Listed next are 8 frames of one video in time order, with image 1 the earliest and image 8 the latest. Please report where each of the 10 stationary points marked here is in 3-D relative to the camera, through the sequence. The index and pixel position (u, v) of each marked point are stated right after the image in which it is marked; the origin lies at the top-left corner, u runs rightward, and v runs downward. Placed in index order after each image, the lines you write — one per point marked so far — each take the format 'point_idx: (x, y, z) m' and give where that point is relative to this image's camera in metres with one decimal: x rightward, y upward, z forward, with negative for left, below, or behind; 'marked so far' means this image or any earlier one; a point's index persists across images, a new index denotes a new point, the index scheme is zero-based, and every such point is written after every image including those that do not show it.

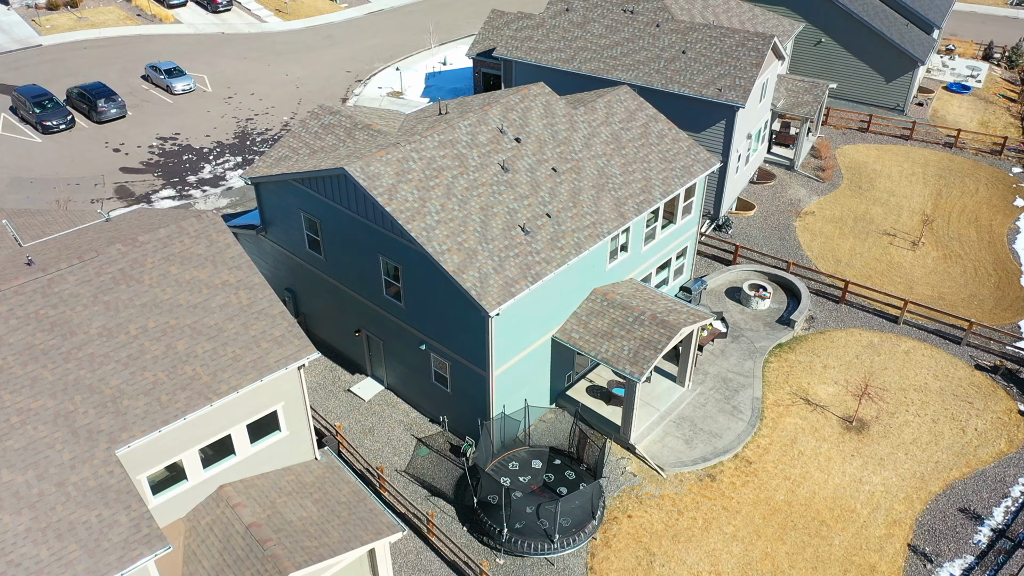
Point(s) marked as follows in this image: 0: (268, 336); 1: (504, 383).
0: (-4.5, -0.8, +15.0) m
1: (-0.2, -2.3, +19.7) m
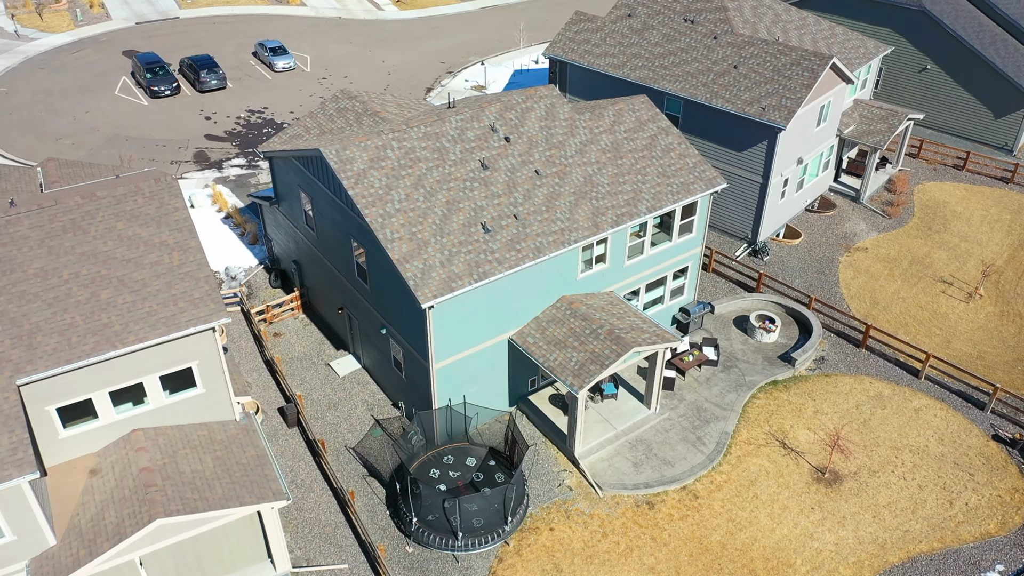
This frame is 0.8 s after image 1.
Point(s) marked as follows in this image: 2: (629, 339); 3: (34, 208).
0: (-6.4, -0.1, +16.0) m
1: (-1.6, -2.1, +19.8) m
2: (+2.8, -1.2, +19.7) m
3: (-9.8, +1.6, +16.7) m
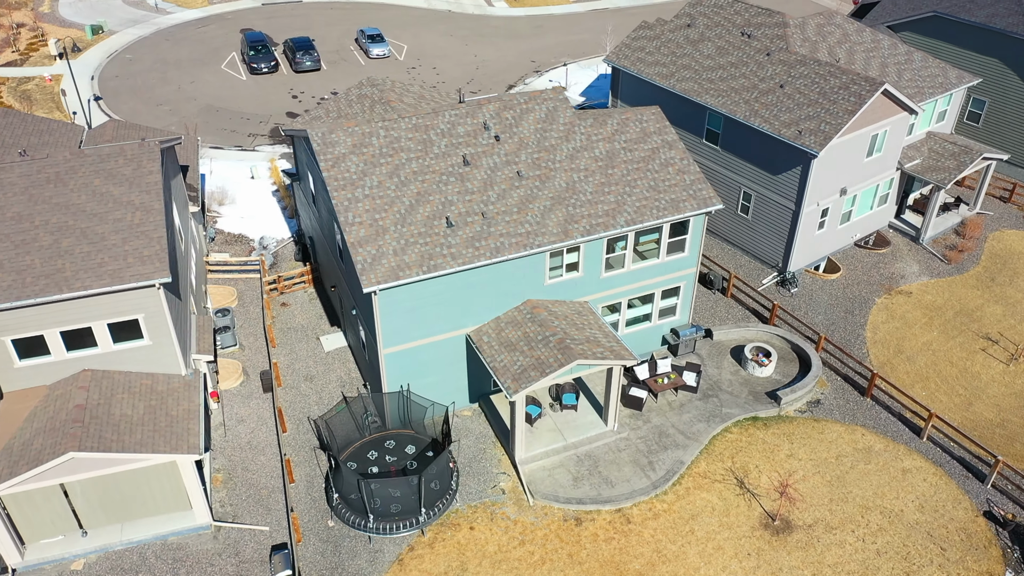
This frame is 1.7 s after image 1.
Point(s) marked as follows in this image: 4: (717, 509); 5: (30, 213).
0: (-8.0, +0.8, +17.3) m
1: (-2.8, -1.9, +20.2) m
2: (+1.6, -1.5, +19.4) m
3: (-10.9, +2.9, +18.5) m
4: (+5.0, -5.3, +19.7) m
5: (-10.3, +1.6, +17.5) m
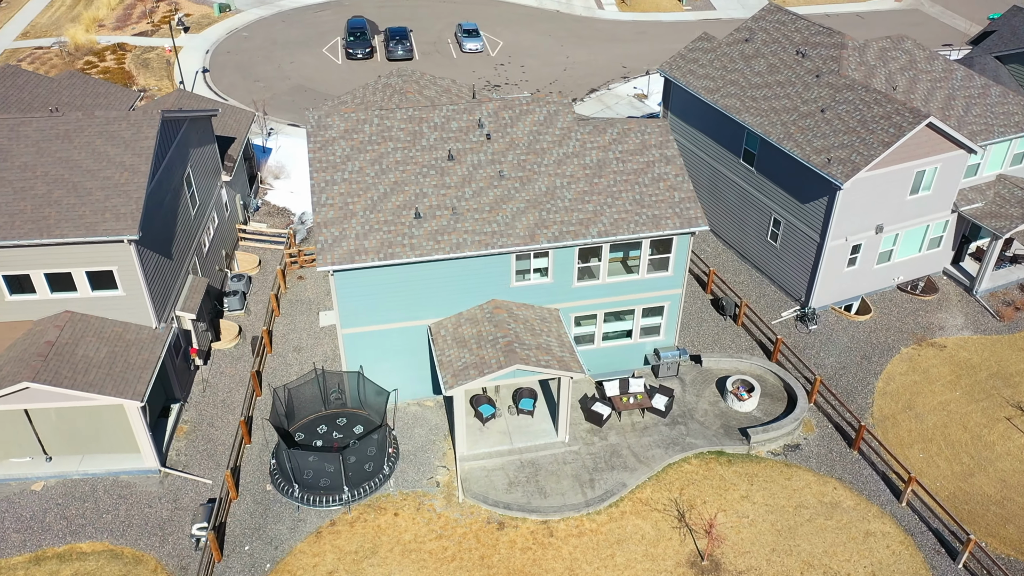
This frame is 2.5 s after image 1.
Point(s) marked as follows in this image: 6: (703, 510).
0: (-9.2, +1.8, +18.7) m
1: (-4.0, -1.4, +20.8) m
2: (+0.2, -1.6, +19.2) m
3: (-11.6, +4.3, +20.4) m
4: (+3.1, -5.8, +19.0) m
5: (-11.3, +2.9, +19.4) m
6: (+4.6, -5.4, +19.7) m
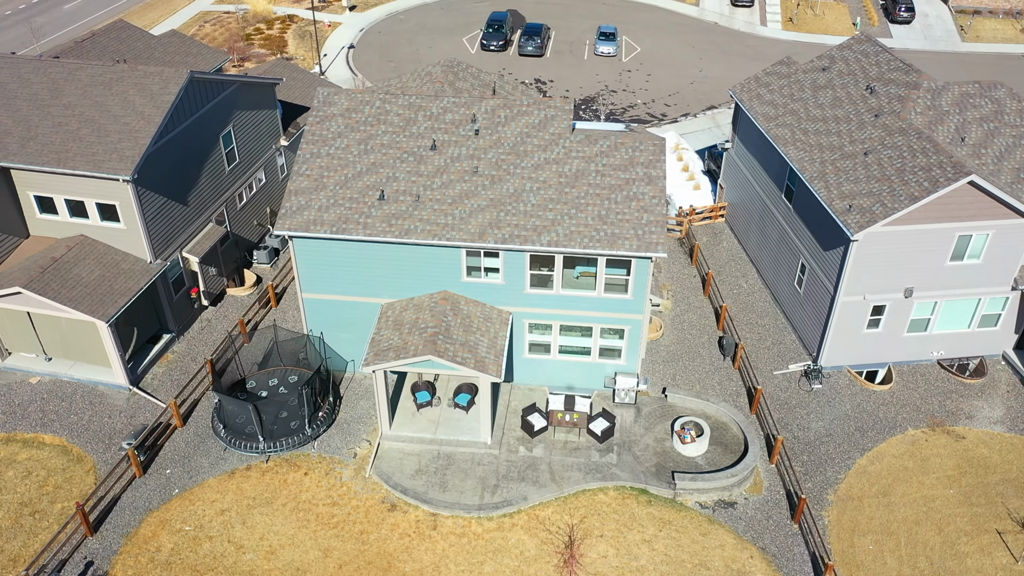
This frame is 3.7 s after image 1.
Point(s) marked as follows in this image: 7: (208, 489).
0: (-10.2, +3.6, +21.2) m
1: (-5.3, -0.6, +22.0) m
2: (-1.7, -1.4, +19.4) m
3: (-11.7, +6.4, +23.4) m
4: (+0.3, -6.1, +18.6) m
5: (-11.9, +5.0, +22.3) m
6: (+1.9, -5.9, +18.9) m
7: (-7.4, -4.9, +19.9) m
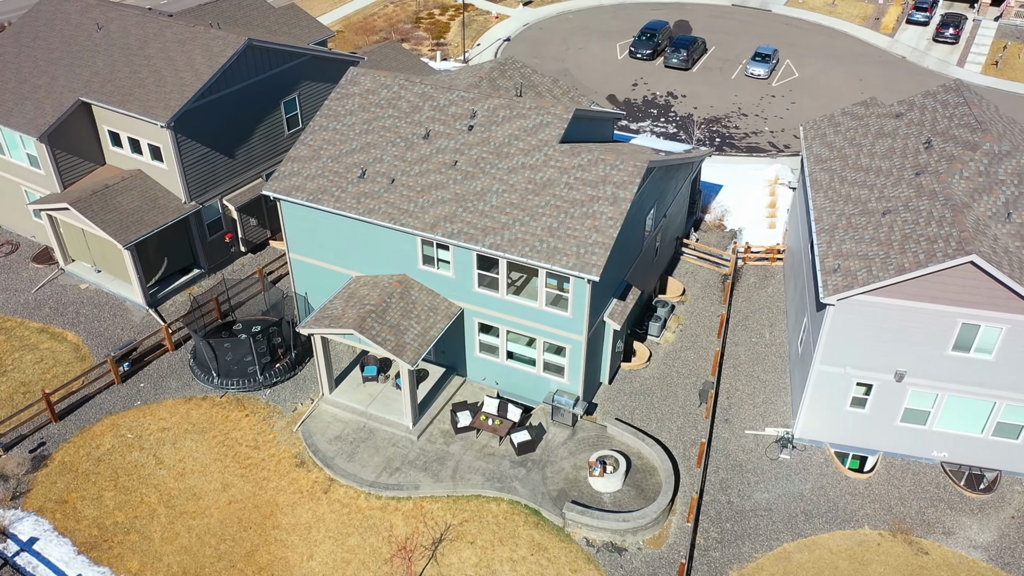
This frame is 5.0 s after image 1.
0: (-10.2, +5.5, +24.1) m
1: (-6.1, +0.5, +23.7) m
2: (-3.6, -0.9, +20.2) m
3: (-10.5, +8.5, +26.5) m
4: (-2.8, -5.9, +19.0) m
5: (-11.2, +7.3, +25.6) m
6: (-1.1, -6.0, +18.9) m
7: (-9.5, -3.2, +22.3) m
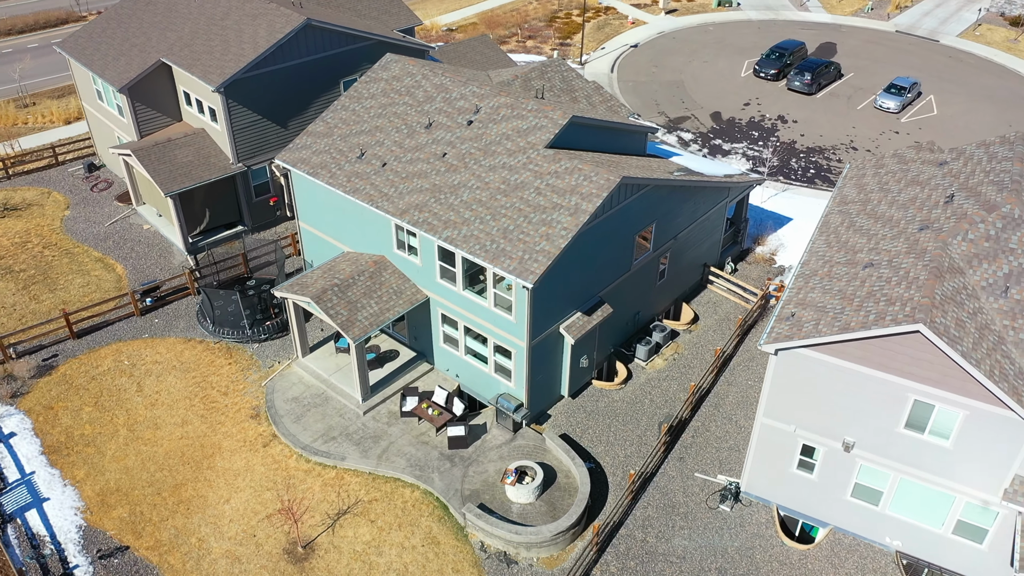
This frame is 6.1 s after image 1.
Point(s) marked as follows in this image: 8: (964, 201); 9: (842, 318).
0: (-9.3, +7.1, +26.3) m
1: (-6.3, +1.5, +25.1) m
2: (-4.8, -0.3, +21.2) m
3: (-8.6, +10.0, +28.7) m
4: (-5.1, -5.2, +19.9) m
5: (-9.7, +8.9, +28.0) m
6: (-3.6, -5.6, +19.4) m
7: (-10.4, -1.6, +24.5) m
8: (+10.6, +2.0, +19.0) m
9: (+6.8, -0.6, +16.8) m
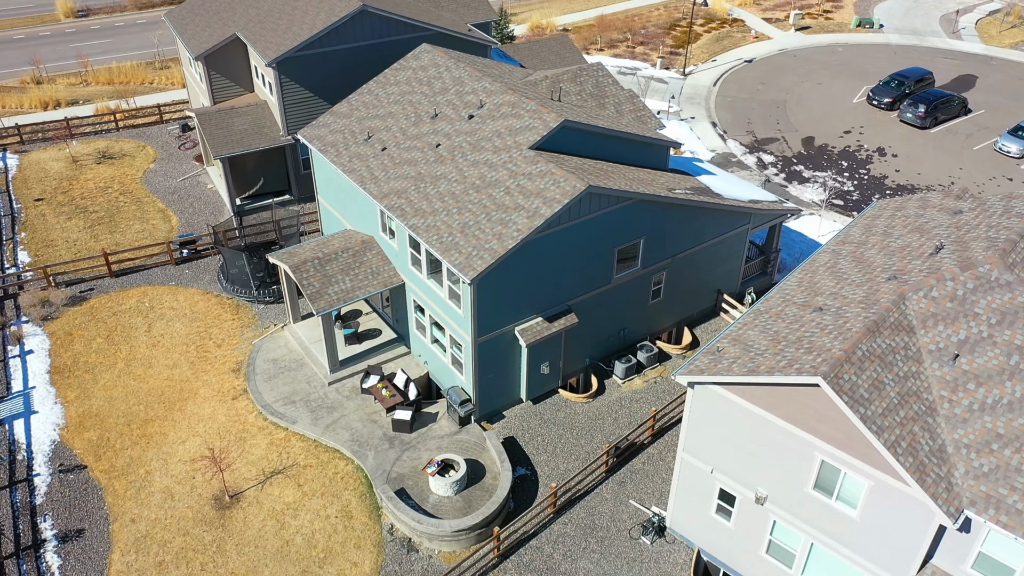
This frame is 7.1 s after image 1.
0: (-8.0, +8.3, +28.0) m
1: (-6.1, +2.4, +26.3) m
2: (-5.6, +0.5, +22.2) m
3: (-6.4, +11.1, +30.2) m
4: (-6.9, -4.3, +21.1) m
5: (-7.8, +10.2, +29.7) m
6: (-5.5, -4.9, +20.3) m
7: (-10.7, -0.1, +26.6) m
8: (+9.2, +0.7, +17.1) m
9: (+4.7, -1.4, +15.7) m
